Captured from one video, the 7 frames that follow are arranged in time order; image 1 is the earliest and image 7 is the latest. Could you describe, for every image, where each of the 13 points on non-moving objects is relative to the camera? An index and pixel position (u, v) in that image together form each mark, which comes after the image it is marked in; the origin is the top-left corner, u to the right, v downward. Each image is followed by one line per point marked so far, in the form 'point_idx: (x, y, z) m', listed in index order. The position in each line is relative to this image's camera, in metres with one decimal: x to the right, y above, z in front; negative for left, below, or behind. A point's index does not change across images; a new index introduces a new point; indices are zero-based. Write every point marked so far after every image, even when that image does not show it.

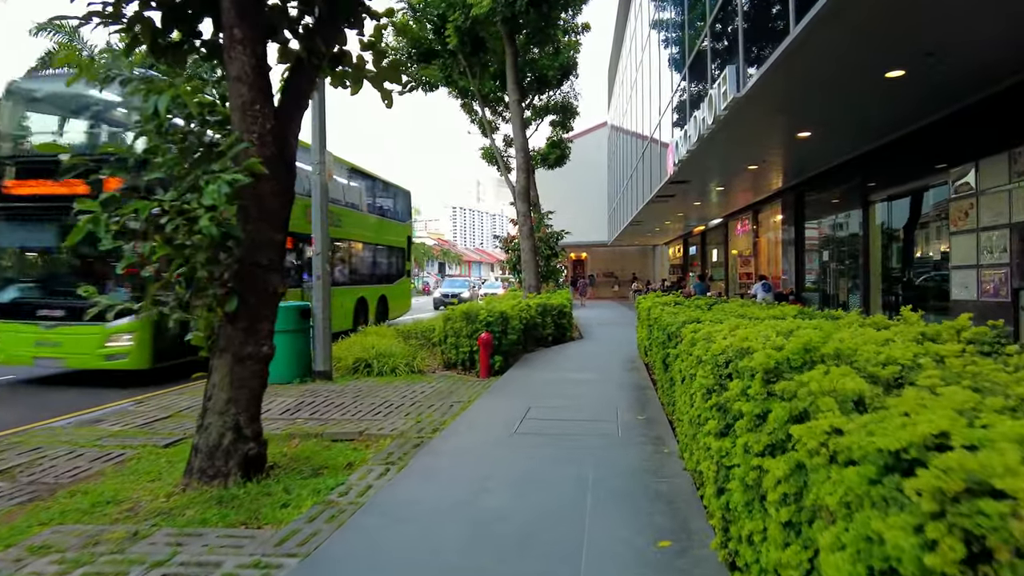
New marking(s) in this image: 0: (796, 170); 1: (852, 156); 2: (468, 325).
0: (+6.4, +2.6, +15.0) m
1: (+6.6, +2.6, +13.0) m
2: (-0.6, -0.5, +8.6) m
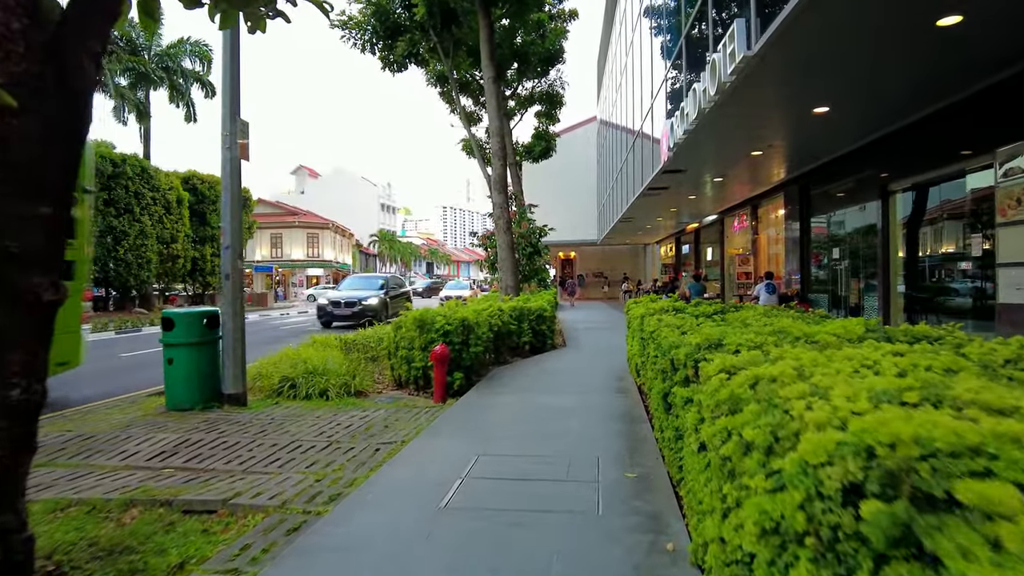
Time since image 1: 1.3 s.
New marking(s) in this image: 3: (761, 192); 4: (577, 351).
0: (+6.0, +2.6, +13.6) m
1: (+6.2, +2.6, +11.6) m
2: (-1.0, -0.5, +7.1) m
3: (+6.5, +2.5, +17.1) m
4: (+1.0, -1.0, +10.6) m
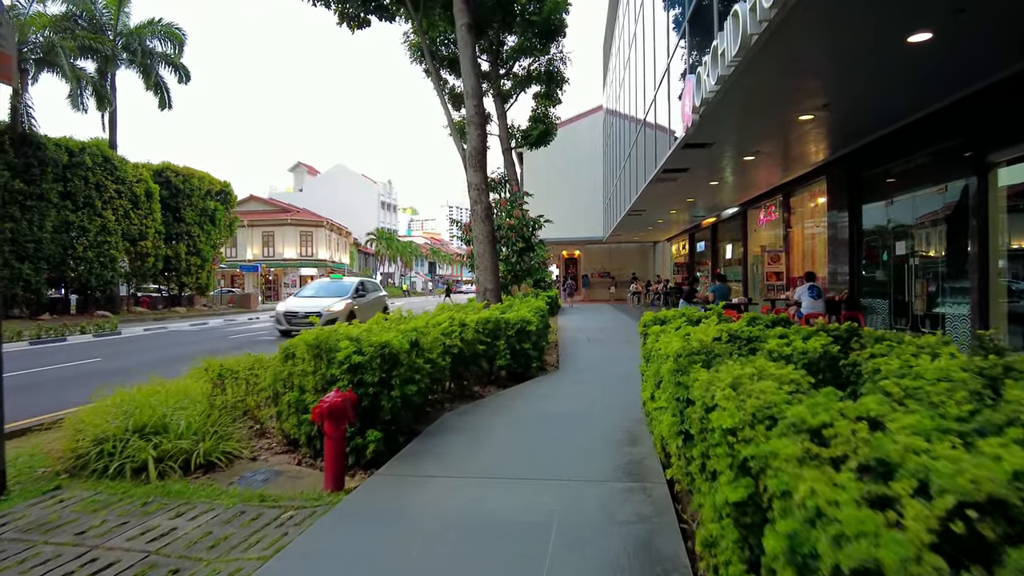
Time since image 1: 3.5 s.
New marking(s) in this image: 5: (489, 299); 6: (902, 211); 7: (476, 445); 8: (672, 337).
0: (+5.7, +2.5, +11.0) m
1: (+5.9, +2.5, +9.0) m
2: (-1.3, -0.6, +4.5) m
3: (+6.2, +2.5, +14.5) m
4: (+0.7, -1.1, +8.0) m
5: (-0.3, -0.2, +9.6) m
6: (+6.4, +1.3, +10.7) m
7: (-0.2, -1.1, +4.6) m
8: (+0.8, -0.3, +3.4) m
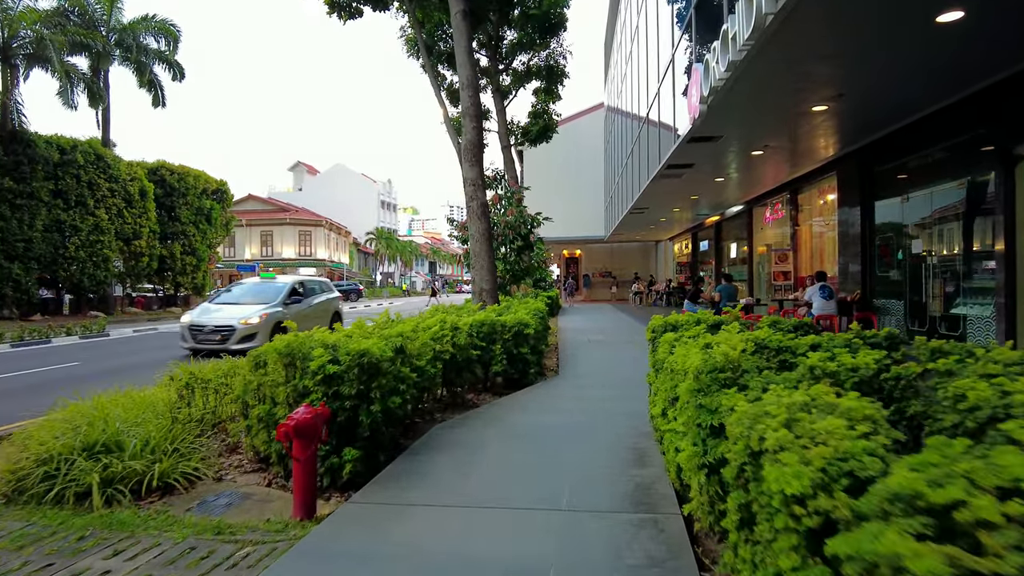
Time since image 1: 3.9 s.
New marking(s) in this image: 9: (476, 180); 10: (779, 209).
0: (+5.6, +2.5, +10.5) m
1: (+5.8, +2.5, +8.5) m
2: (-1.4, -0.6, +4.1) m
3: (+6.2, +2.5, +14.0) m
4: (+0.7, -1.1, +7.6) m
5: (-0.4, -0.2, +9.2) m
6: (+6.4, +1.3, +10.3) m
7: (-0.3, -1.1, +4.1) m
8: (+0.8, -0.3, +2.9) m
9: (-0.5, +1.5, +9.4) m
10: (+6.7, +2.0, +16.4) m
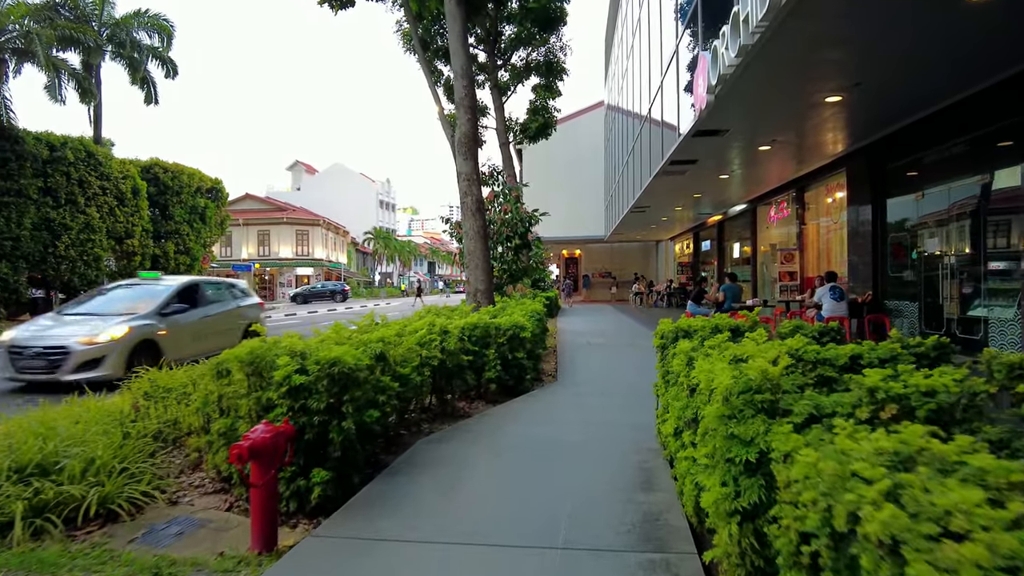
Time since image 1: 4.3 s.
0: (+5.6, +2.5, +10.0) m
1: (+5.8, +2.5, +8.1) m
2: (-1.4, -0.6, +3.6) m
3: (+6.1, +2.4, +13.6) m
4: (+0.6, -1.1, +7.1) m
5: (-0.4, -0.2, +8.7) m
6: (+6.3, +1.2, +9.8) m
7: (-0.3, -1.1, +3.6) m
8: (+0.7, -0.3, +2.5) m
9: (-0.6, +1.5, +8.9) m
10: (+6.6, +2.0, +16.0) m
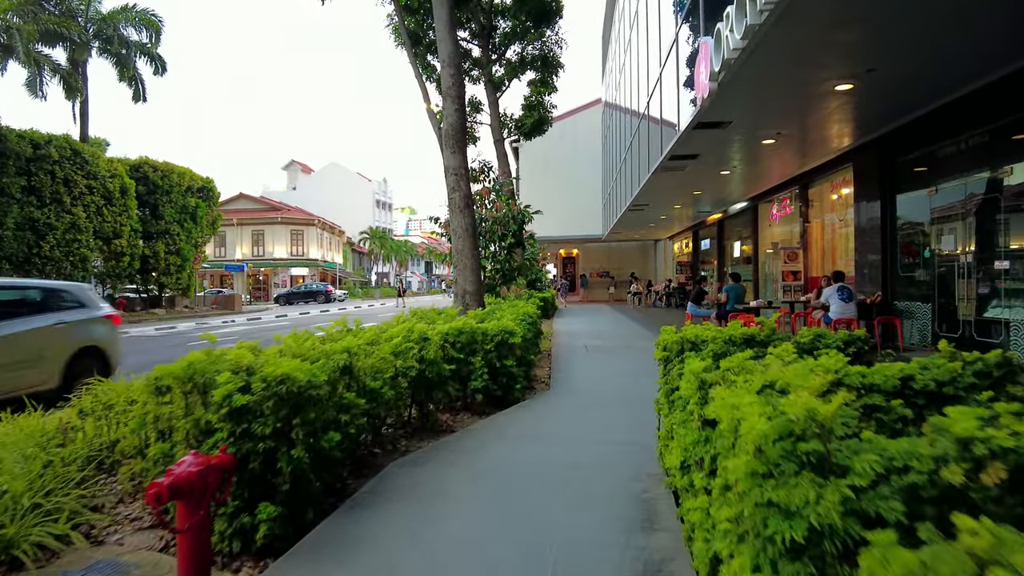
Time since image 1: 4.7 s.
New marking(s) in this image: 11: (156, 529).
0: (+5.5, +2.5, +9.6) m
1: (+5.7, +2.5, +7.6) m
2: (-1.5, -0.6, +3.1) m
3: (+6.0, +2.4, +13.1) m
4: (+0.5, -1.1, +6.6) m
5: (-0.5, -0.2, +8.2) m
6: (+6.2, +1.2, +9.3) m
7: (-0.4, -1.1, +3.1) m
8: (+0.6, -0.3, +2.0) m
9: (-0.7, +1.5, +8.4) m
10: (+6.5, +2.0, +15.5) m
11: (-1.8, -1.2, +3.4) m
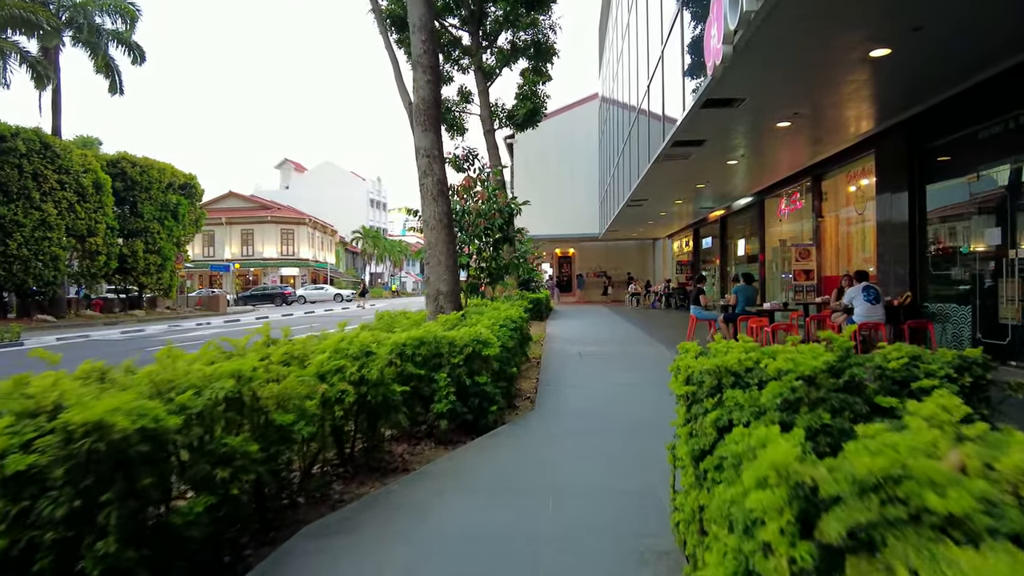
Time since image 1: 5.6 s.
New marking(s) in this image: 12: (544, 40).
0: (+5.3, +2.5, +8.5) m
1: (+5.5, +2.5, +6.5) m
2: (-1.7, -0.6, +2.0) m
3: (+5.8, +2.4, +12.0) m
4: (+0.3, -1.1, +5.5) m
5: (-0.8, -0.2, +7.1) m
6: (+6.0, +1.2, +8.2) m
7: (-0.6, -1.1, +2.0) m
8: (+0.4, -0.3, +0.8) m
9: (-0.9, +1.5, +7.3) m
10: (+6.2, +2.0, +14.4) m
11: (-2.0, -1.2, +2.2) m
12: (+1.0, +7.3, +19.5) m
